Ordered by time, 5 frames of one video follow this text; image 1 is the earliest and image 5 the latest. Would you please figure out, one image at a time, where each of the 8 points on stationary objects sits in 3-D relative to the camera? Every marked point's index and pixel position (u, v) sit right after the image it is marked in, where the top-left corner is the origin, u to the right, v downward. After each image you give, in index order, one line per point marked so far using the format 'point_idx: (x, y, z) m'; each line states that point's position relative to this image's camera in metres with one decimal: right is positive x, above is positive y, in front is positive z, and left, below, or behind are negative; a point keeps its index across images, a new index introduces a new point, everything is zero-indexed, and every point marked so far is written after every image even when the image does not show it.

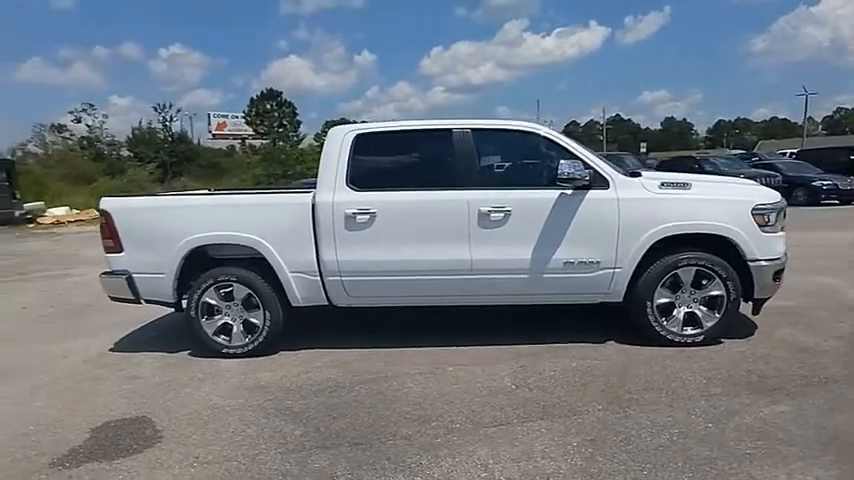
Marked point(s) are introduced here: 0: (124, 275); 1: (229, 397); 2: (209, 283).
0: (-3.3, -0.4, +5.7) m
1: (-1.8, -1.4, +4.6) m
2: (-2.4, -0.5, +5.6) m
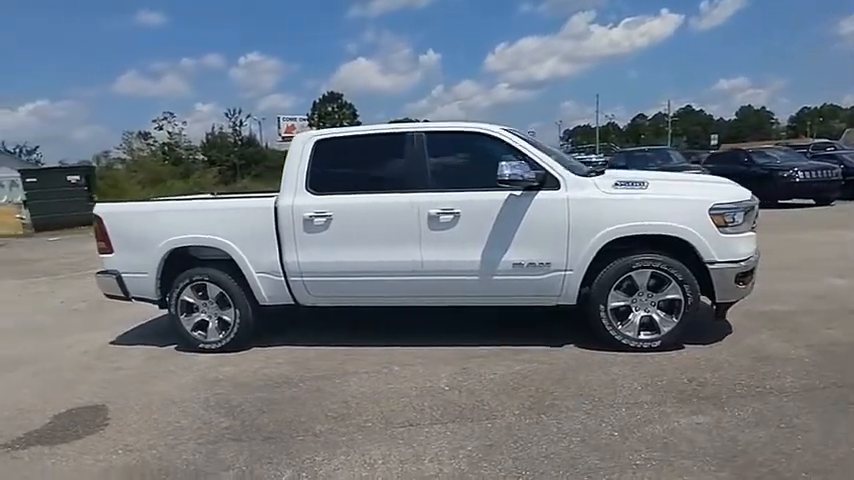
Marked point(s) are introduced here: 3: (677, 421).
0: (-3.7, -0.4, +6.2) m
1: (-2.3, -1.4, +4.9) m
2: (-2.8, -0.5, +6.0) m
3: (+1.7, -1.2, +3.5) m
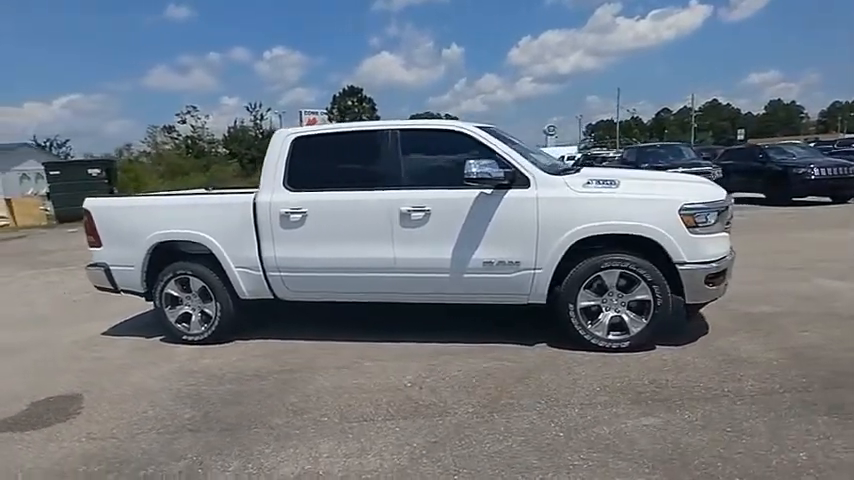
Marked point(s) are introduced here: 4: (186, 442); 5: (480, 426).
0: (-4.0, -0.3, +6.3) m
1: (-2.6, -1.4, +5.1) m
2: (-3.0, -0.4, +6.2) m
3: (+1.3, -1.2, +3.5) m
4: (-1.7, -1.4, +3.7) m
5: (+0.4, -1.3, +3.6) m
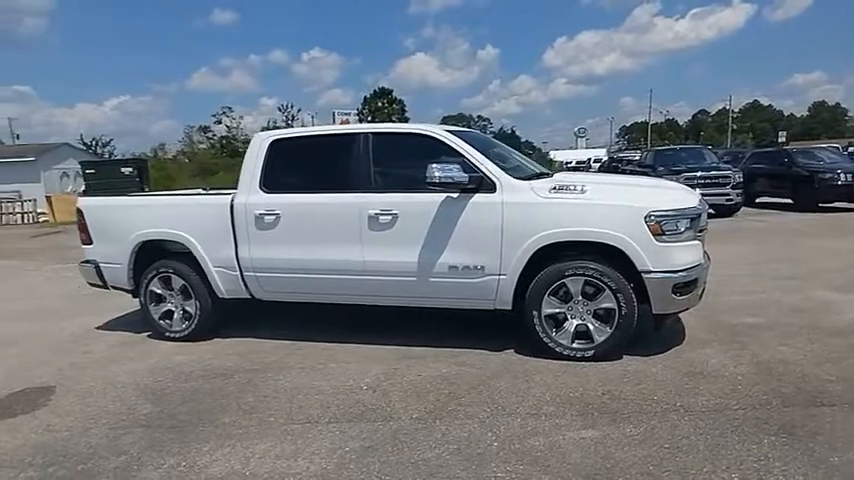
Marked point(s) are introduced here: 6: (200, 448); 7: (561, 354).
0: (-4.2, -0.3, +6.5) m
1: (-3.0, -1.3, +5.2) m
2: (-3.3, -0.4, +6.3) m
3: (+0.9, -1.3, +3.4) m
4: (-2.2, -1.4, +3.8) m
5: (-0.1, -1.3, +3.6) m
6: (-1.6, -1.4, +3.6) m
7: (+1.2, -1.0, +4.8) m
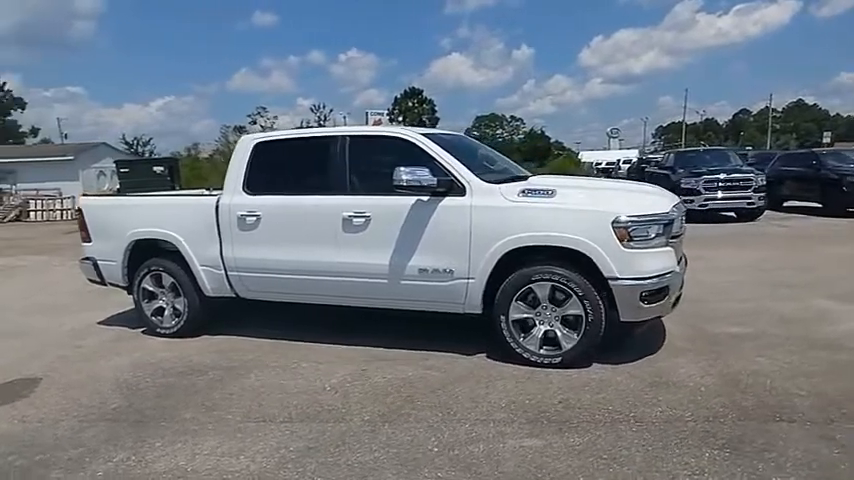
0: (-4.4, -0.3, +6.8) m
1: (-3.2, -1.3, +5.4) m
2: (-3.5, -0.4, +6.5) m
3: (+0.5, -1.3, +3.4) m
4: (-2.5, -1.4, +4.0) m
5: (-0.4, -1.4, +3.6) m
6: (-1.9, -1.4, +3.7) m
7: (+0.9, -1.1, +4.7) m
